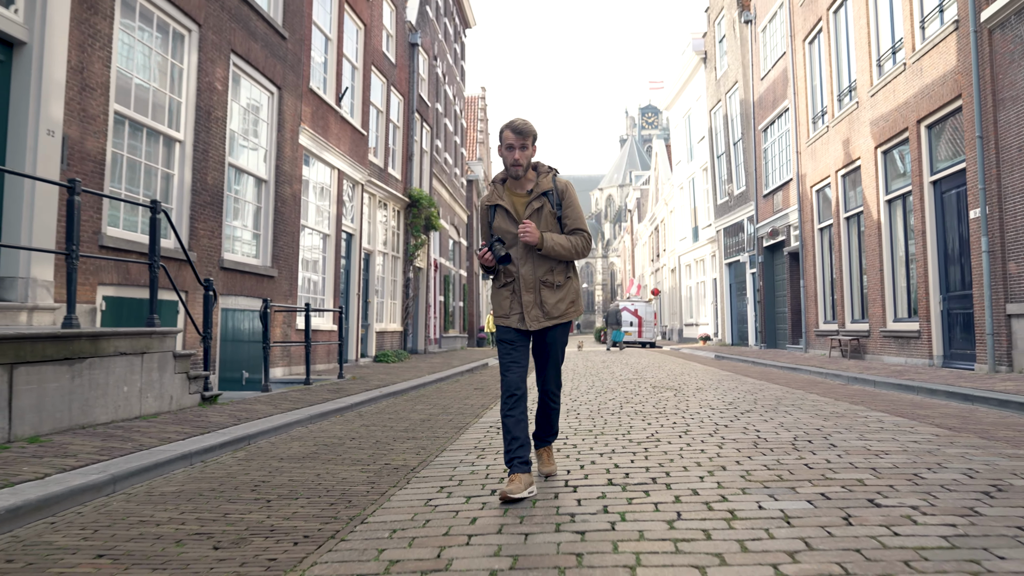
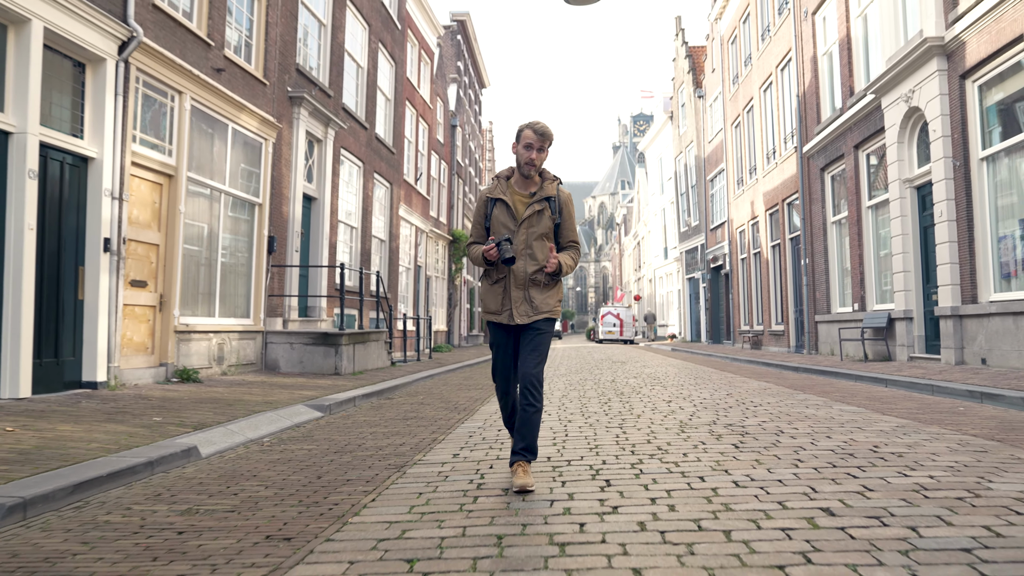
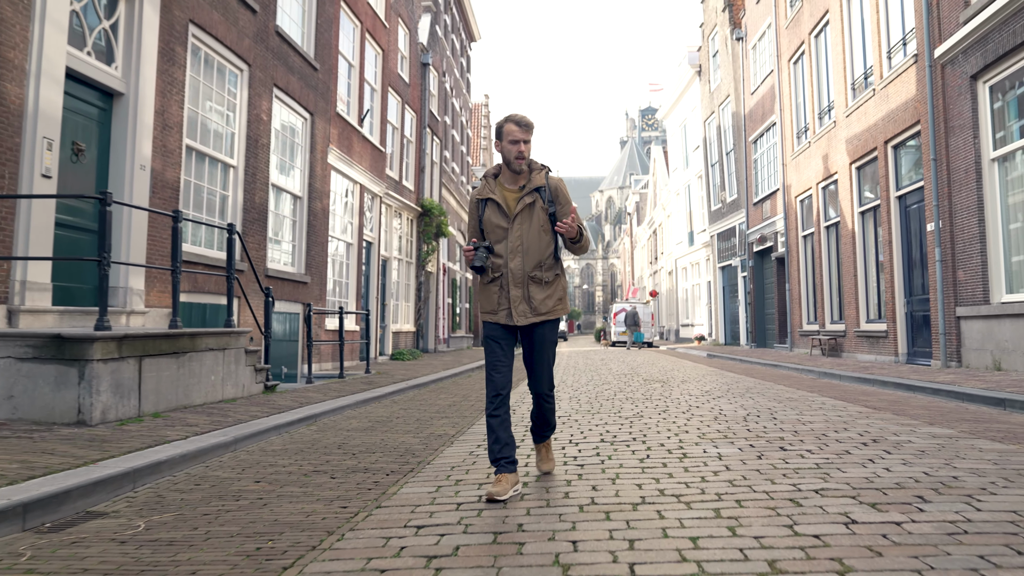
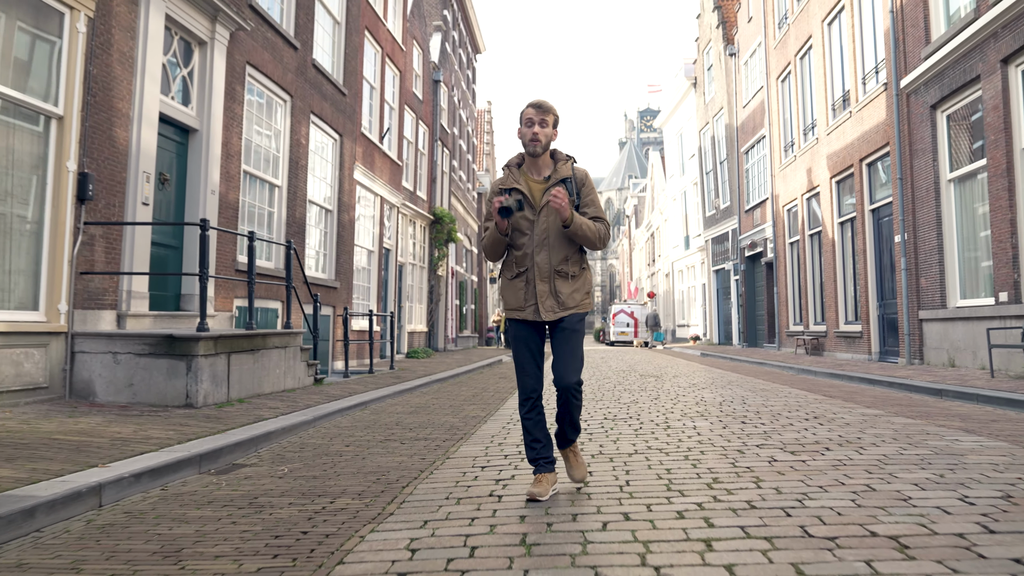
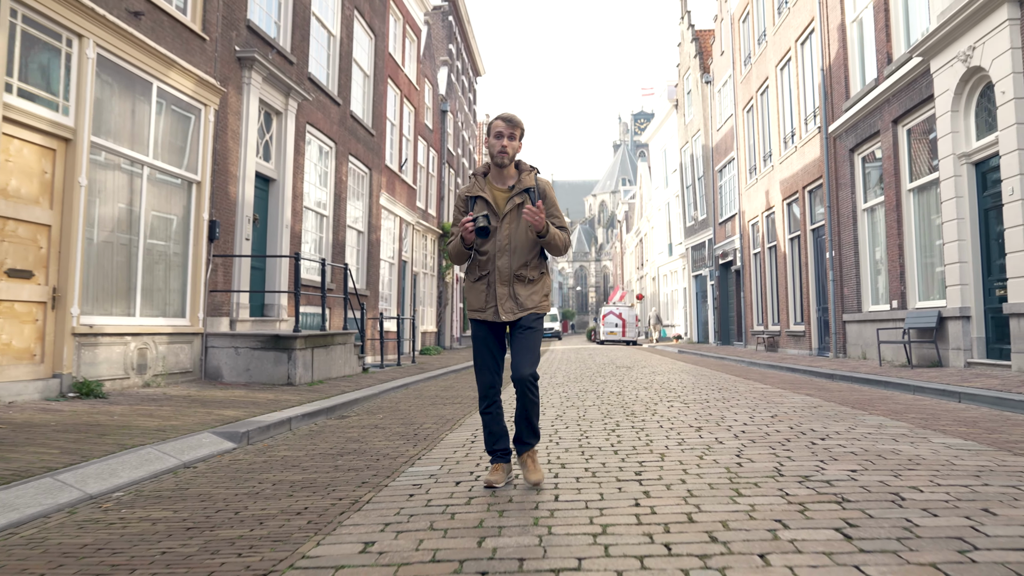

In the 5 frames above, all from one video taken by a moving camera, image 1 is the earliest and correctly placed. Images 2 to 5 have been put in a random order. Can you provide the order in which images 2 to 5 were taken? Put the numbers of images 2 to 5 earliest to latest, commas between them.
3, 4, 5, 2
